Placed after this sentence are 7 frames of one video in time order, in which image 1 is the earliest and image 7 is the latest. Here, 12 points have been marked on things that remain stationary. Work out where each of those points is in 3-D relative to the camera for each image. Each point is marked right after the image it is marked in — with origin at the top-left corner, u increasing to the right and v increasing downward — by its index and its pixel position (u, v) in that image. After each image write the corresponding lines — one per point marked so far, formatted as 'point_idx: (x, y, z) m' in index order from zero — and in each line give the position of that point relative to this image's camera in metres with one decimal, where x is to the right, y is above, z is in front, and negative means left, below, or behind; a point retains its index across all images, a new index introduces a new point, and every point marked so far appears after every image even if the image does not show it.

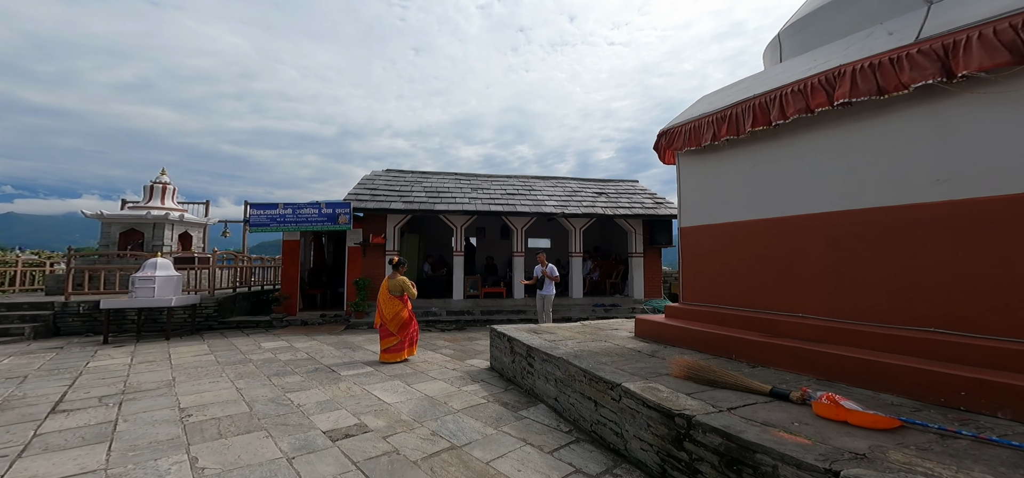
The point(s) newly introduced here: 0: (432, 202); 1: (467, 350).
0: (-2.1, +1.1, +11.4) m
1: (-0.7, -1.9, +7.1) m
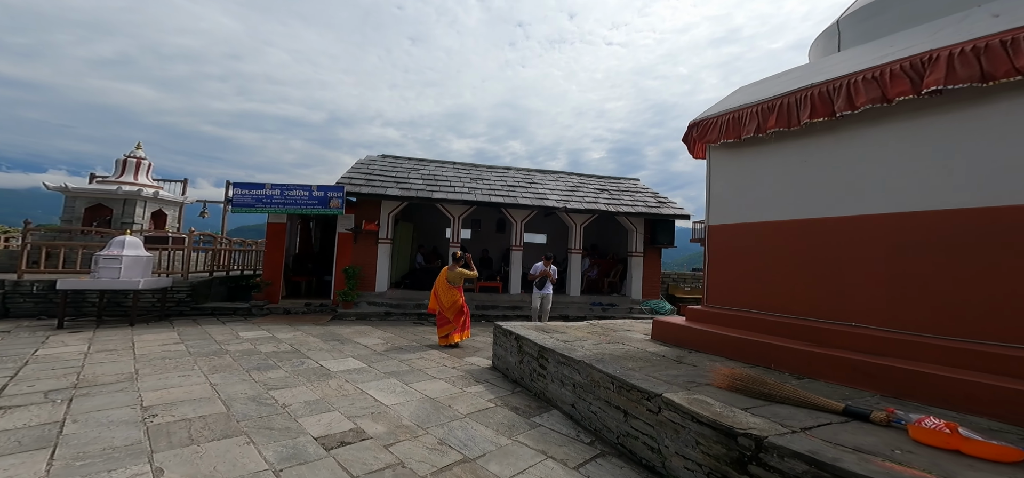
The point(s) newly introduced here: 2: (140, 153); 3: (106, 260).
0: (-2.2, +1.3, +11.0) m
1: (-0.8, -1.8, +6.7) m
2: (-12.1, +2.8, +13.7) m
3: (-7.3, -0.4, +7.5) m
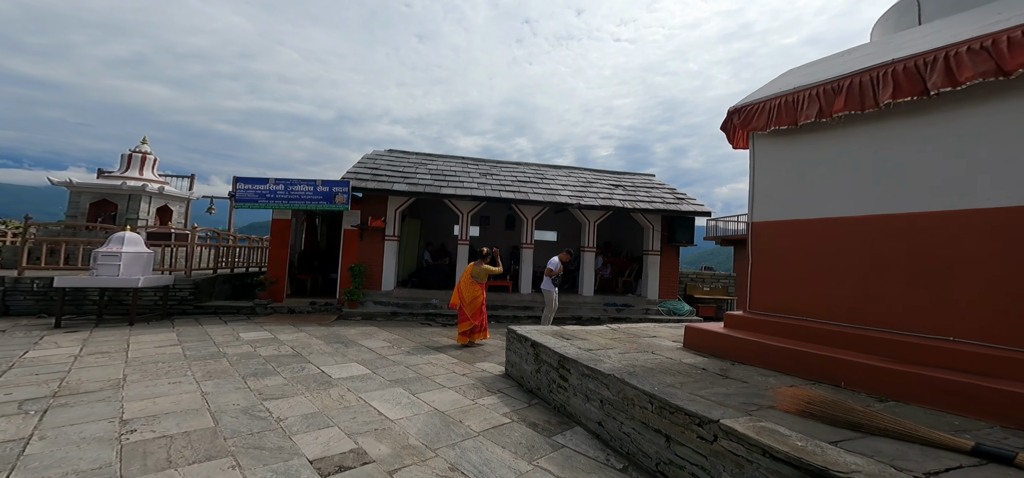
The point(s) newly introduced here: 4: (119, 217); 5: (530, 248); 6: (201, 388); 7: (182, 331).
0: (-1.9, +1.4, +10.6) m
1: (-0.6, -1.7, +6.3) m
2: (-11.8, +3.0, +13.5) m
3: (-7.1, -0.3, +7.3) m
4: (-11.4, +0.7, +12.2) m
5: (+0.5, -0.2, +11.0) m
6: (-3.1, -1.5, +4.2) m
7: (-5.9, -1.6, +7.4) m
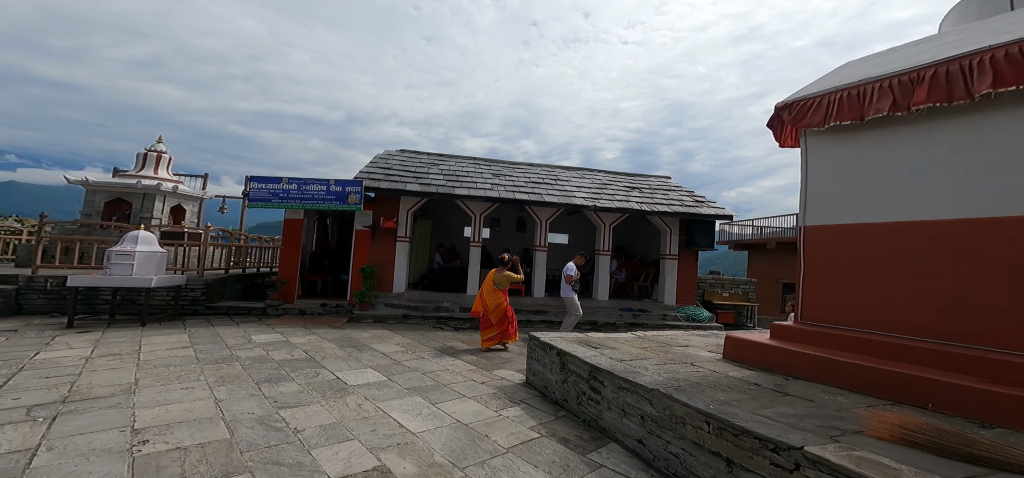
0: (-1.5, +1.3, +10.5) m
1: (-0.3, -1.8, +6.2) m
2: (-11.4, +3.0, +13.5) m
3: (-6.8, -0.3, +7.2) m
4: (-11.1, +0.7, +12.2) m
5: (+0.8, -0.3, +10.8) m
6: (-2.9, -1.5, +4.1) m
7: (-5.6, -1.6, +7.3) m
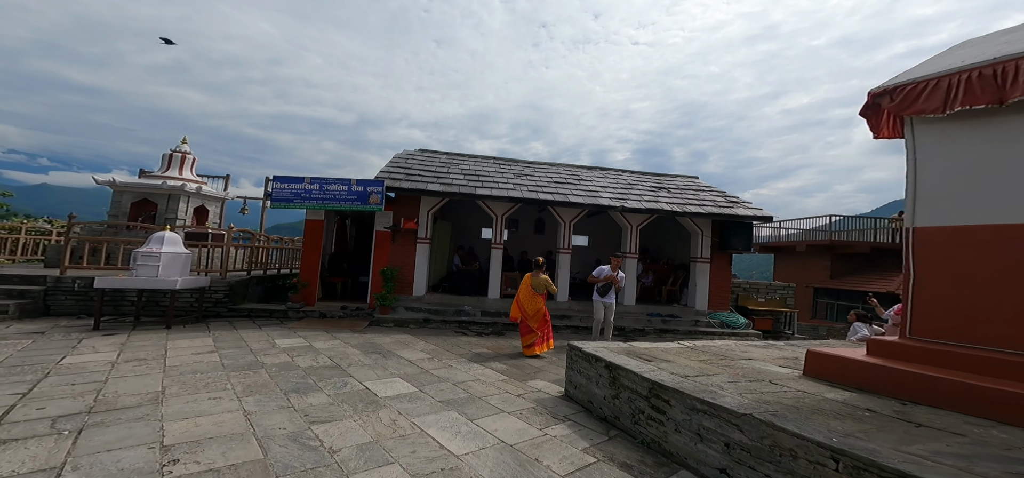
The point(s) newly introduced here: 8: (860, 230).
0: (-1.0, +1.3, +10.2) m
1: (+0.1, -1.8, +5.9) m
2: (-10.7, +3.0, +13.5) m
3: (-6.3, -0.3, +7.1) m
4: (-10.4, +0.7, +12.2) m
5: (+1.4, -0.3, +10.5) m
6: (-2.5, -1.5, +3.8) m
7: (-5.1, -1.7, +7.2) m
8: (+15.1, +0.4, +17.9) m
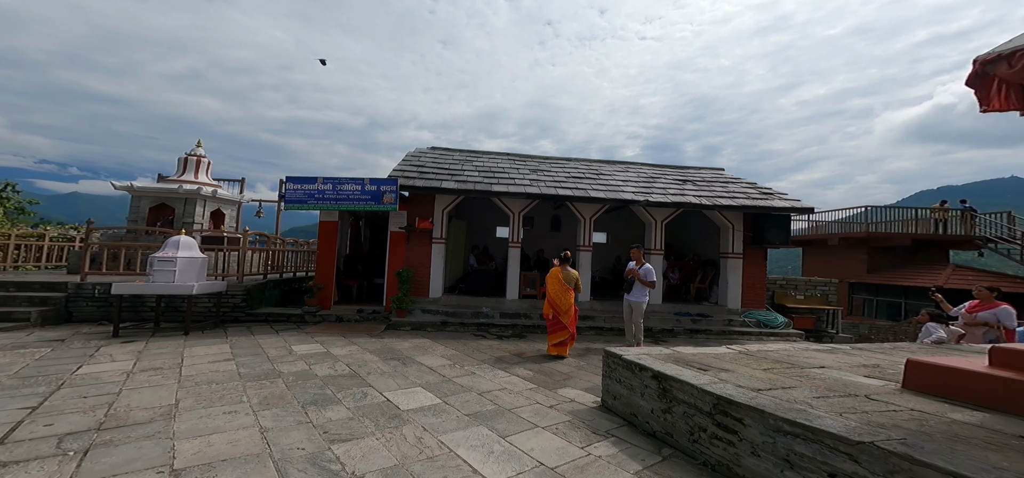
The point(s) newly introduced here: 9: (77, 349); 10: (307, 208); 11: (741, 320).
0: (-0.5, +1.3, +9.8) m
1: (+0.5, -1.8, +5.5) m
2: (-10.2, +2.8, +13.4) m
3: (-5.9, -0.4, +6.9) m
4: (-9.9, +0.5, +12.1) m
5: (+1.9, -0.3, +10.1) m
6: (-2.2, -1.6, +3.5) m
7: (-4.7, -1.7, +6.9) m
8: (+15.8, +0.7, +17.1) m
9: (-6.5, -1.6, +6.2) m
10: (-4.5, +0.6, +9.0) m
11: (+4.7, -1.7, +8.6) m
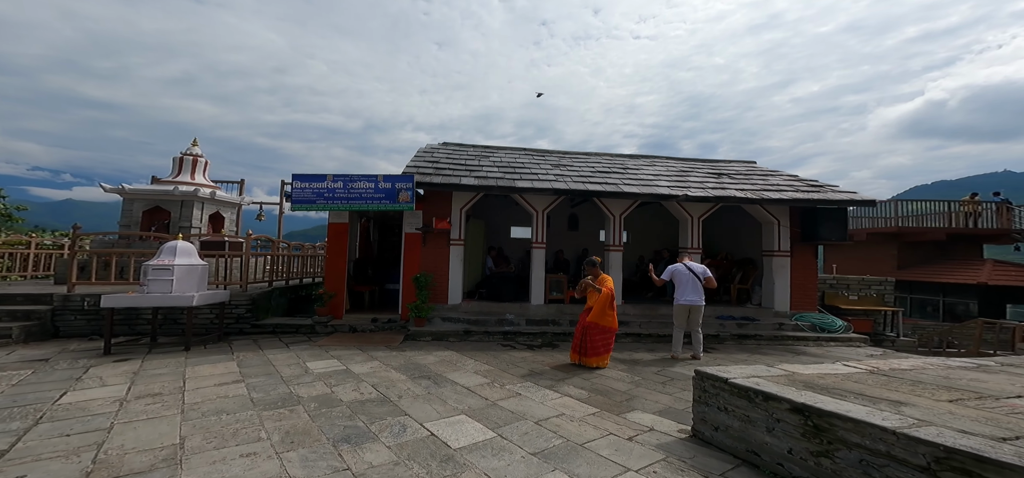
0: (0.0, +1.3, +9.1) m
1: (+1.1, -1.7, +4.8) m
2: (-9.7, +2.6, +12.7) m
3: (-5.4, -0.5, +6.1) m
4: (-9.4, +0.3, +11.3) m
5: (+2.4, -0.3, +9.4) m
6: (-1.6, -1.6, +2.8) m
7: (-4.1, -1.8, +6.2) m
8: (+16.3, +0.9, +16.4) m
9: (-5.9, -1.7, +5.4) m
10: (-4.0, +0.6, +8.3) m
11: (+5.3, -1.6, +7.9) m
